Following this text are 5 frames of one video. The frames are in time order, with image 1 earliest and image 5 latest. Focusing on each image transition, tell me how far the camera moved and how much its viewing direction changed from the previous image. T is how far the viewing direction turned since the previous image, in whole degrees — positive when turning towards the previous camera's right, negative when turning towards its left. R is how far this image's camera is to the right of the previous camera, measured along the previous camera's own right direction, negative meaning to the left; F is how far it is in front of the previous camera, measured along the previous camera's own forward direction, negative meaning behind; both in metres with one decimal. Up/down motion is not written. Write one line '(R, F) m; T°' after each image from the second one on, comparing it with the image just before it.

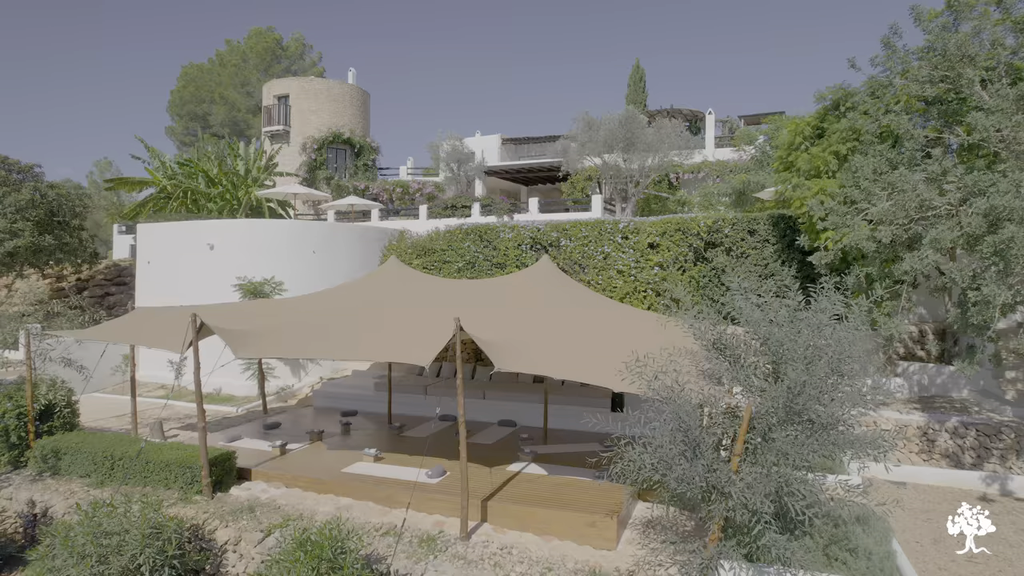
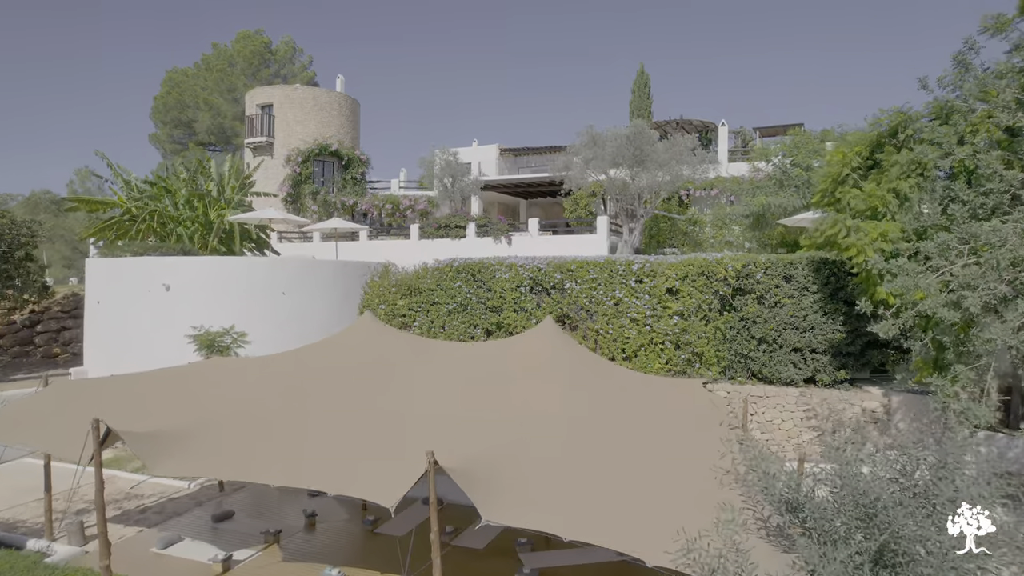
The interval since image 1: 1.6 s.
(+0.1, +2.3) m; 0°
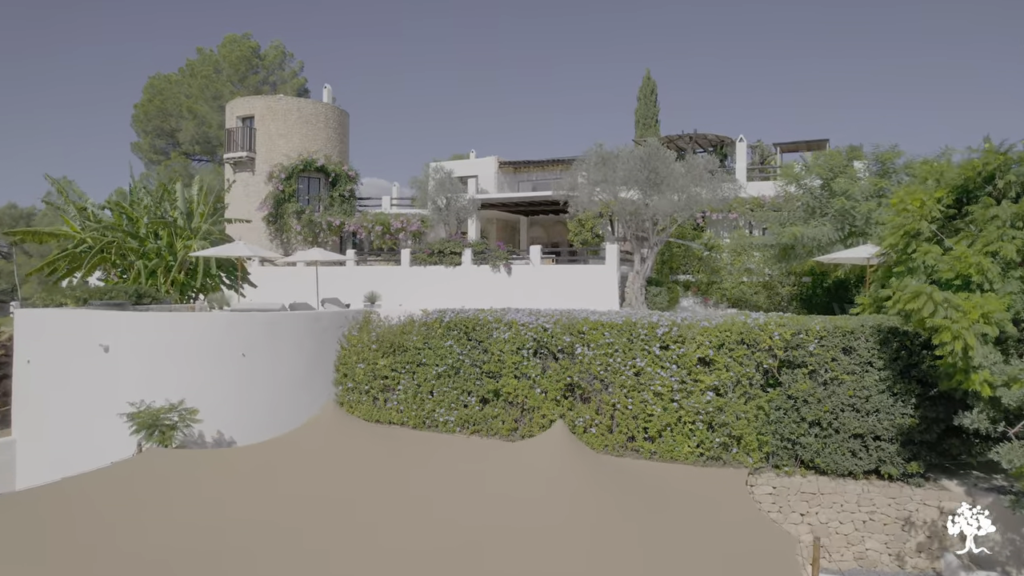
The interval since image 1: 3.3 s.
(0.0, +2.4) m; 0°
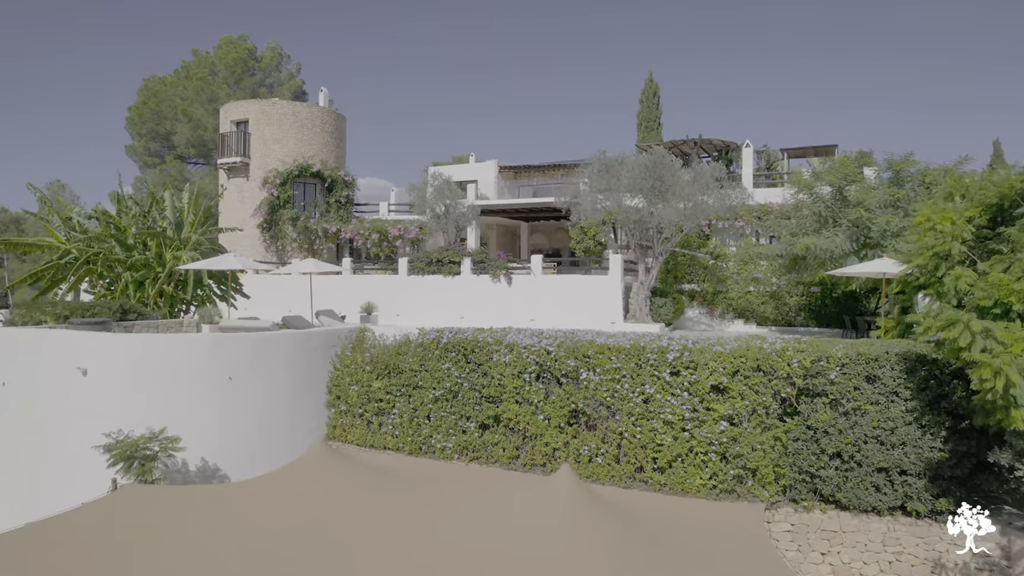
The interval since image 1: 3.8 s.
(0.0, +0.7) m; 0°
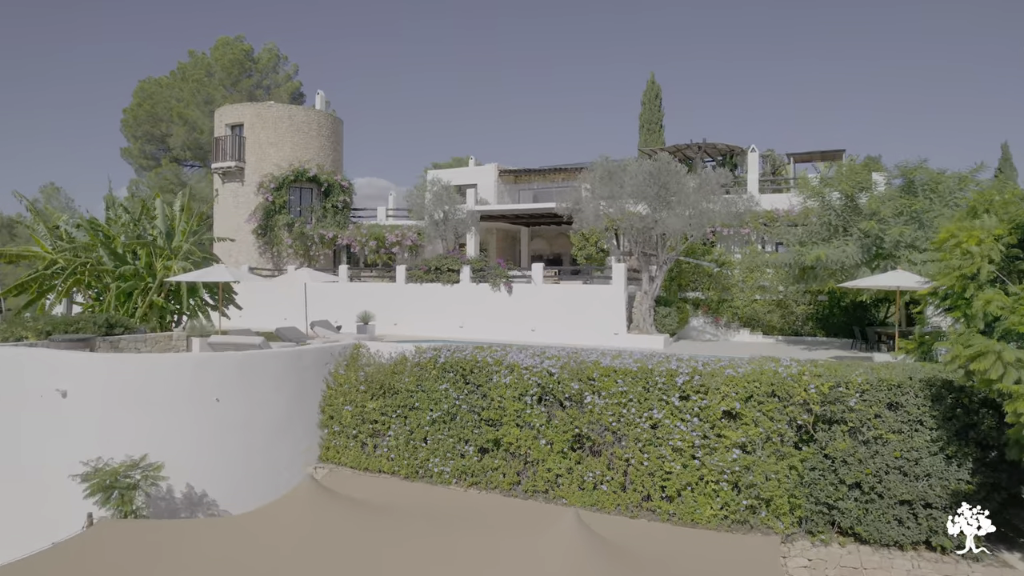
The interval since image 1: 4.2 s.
(0.0, +0.6) m; 0°
